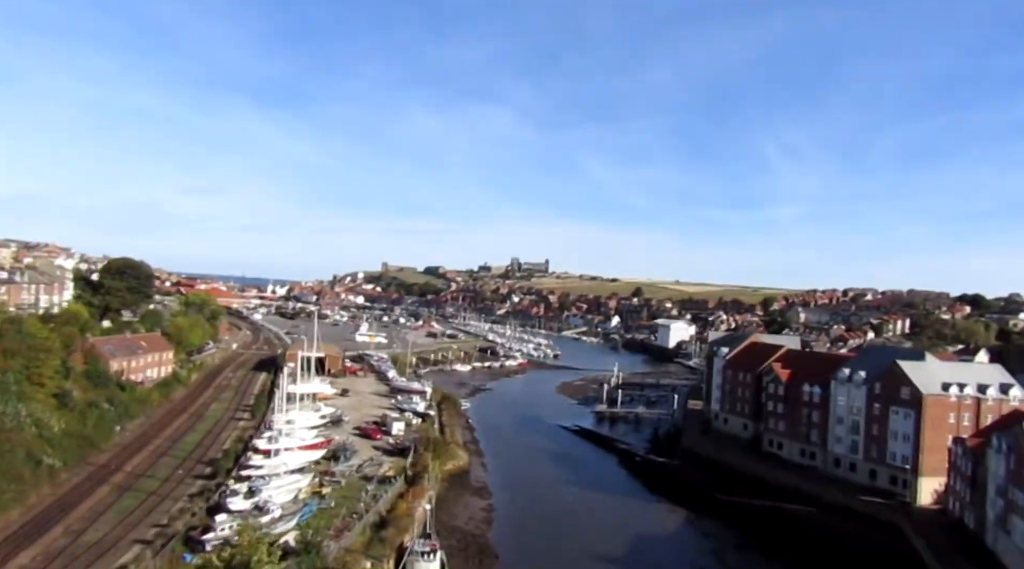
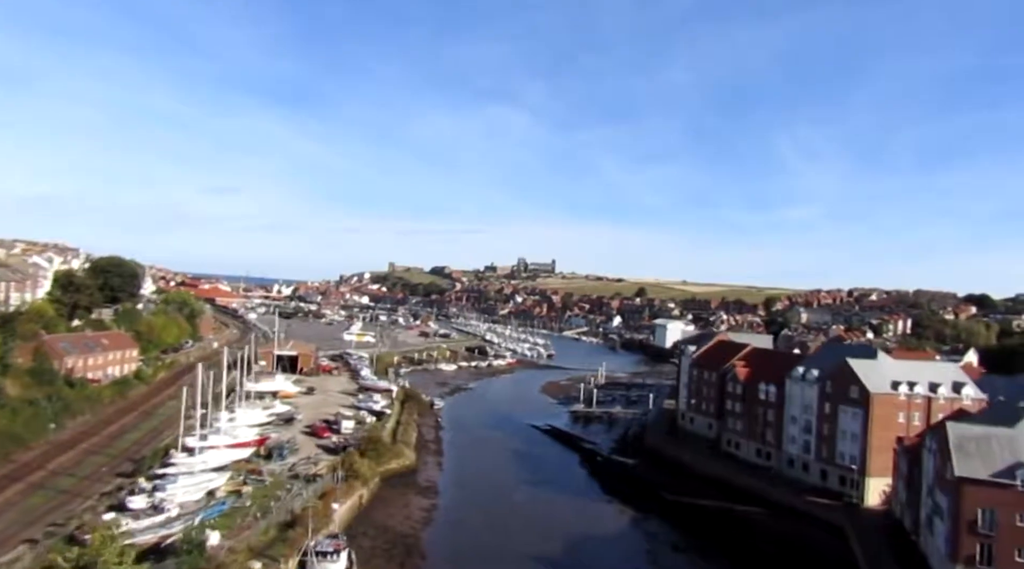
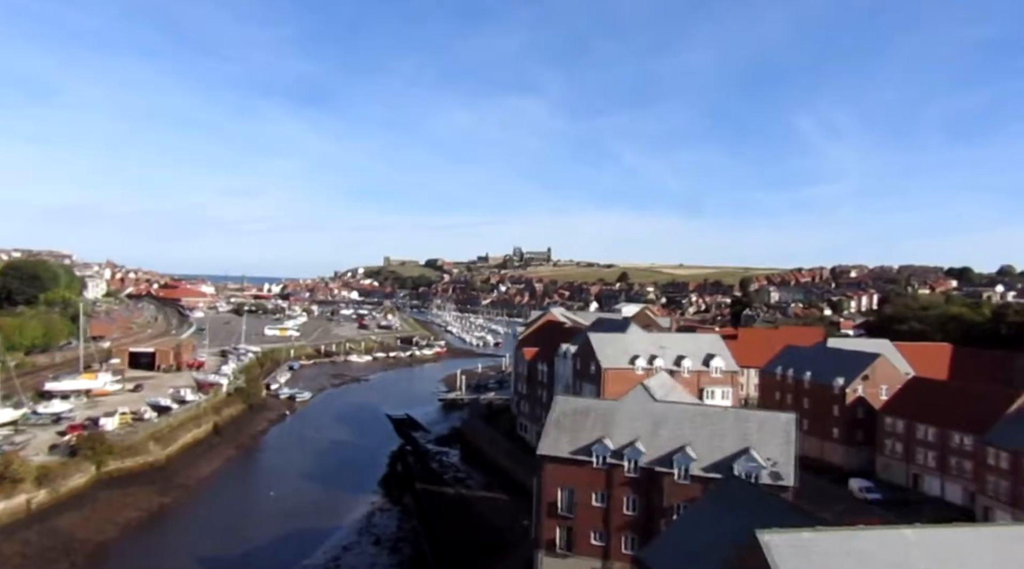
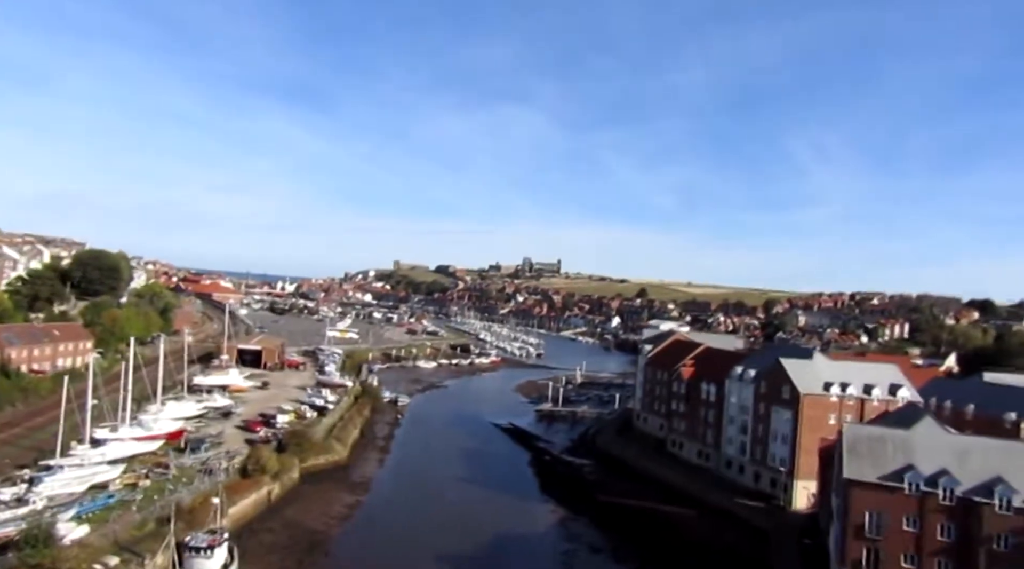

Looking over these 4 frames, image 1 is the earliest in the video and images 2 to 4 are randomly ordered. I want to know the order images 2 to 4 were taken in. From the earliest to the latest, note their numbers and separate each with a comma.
2, 4, 3
